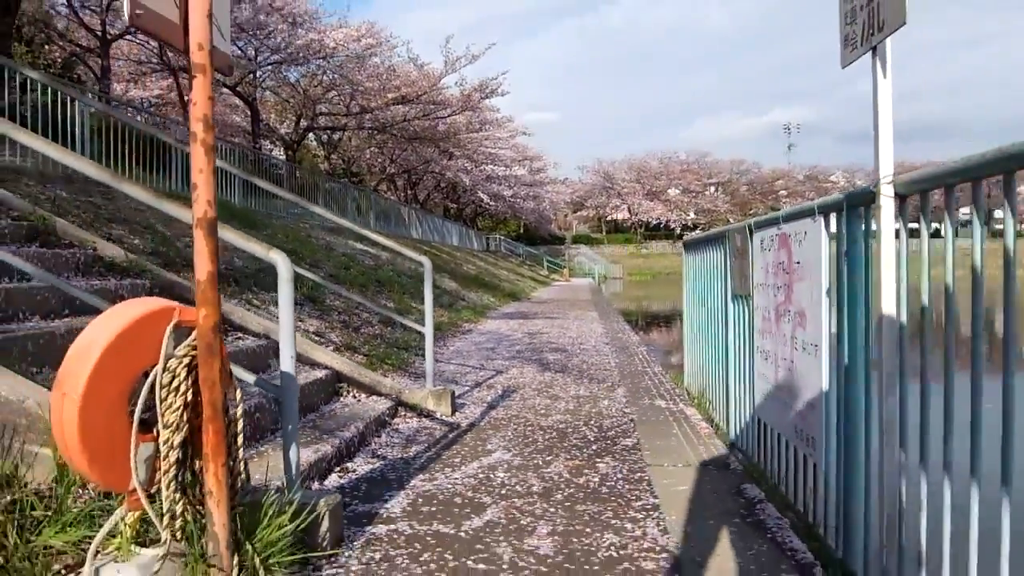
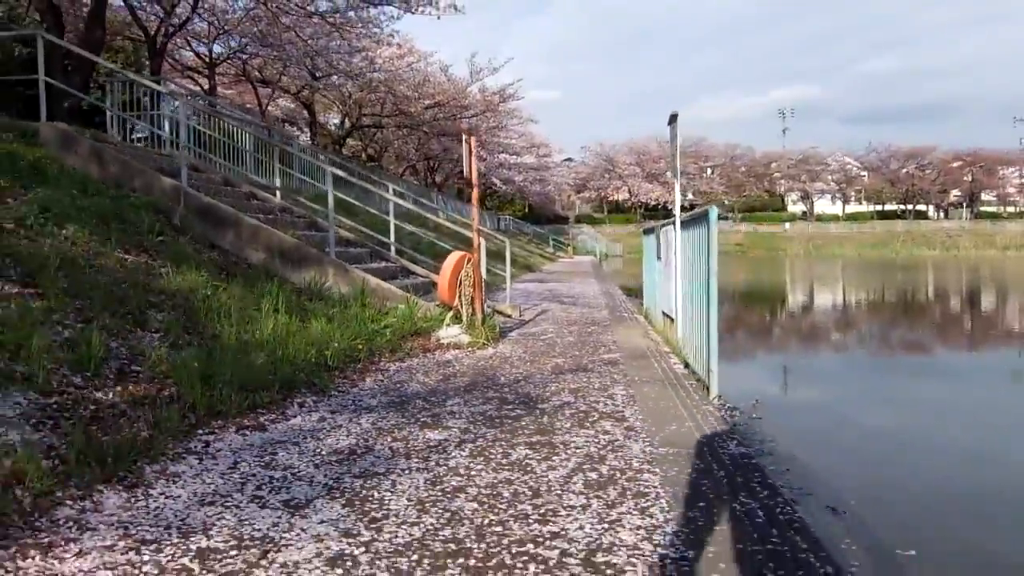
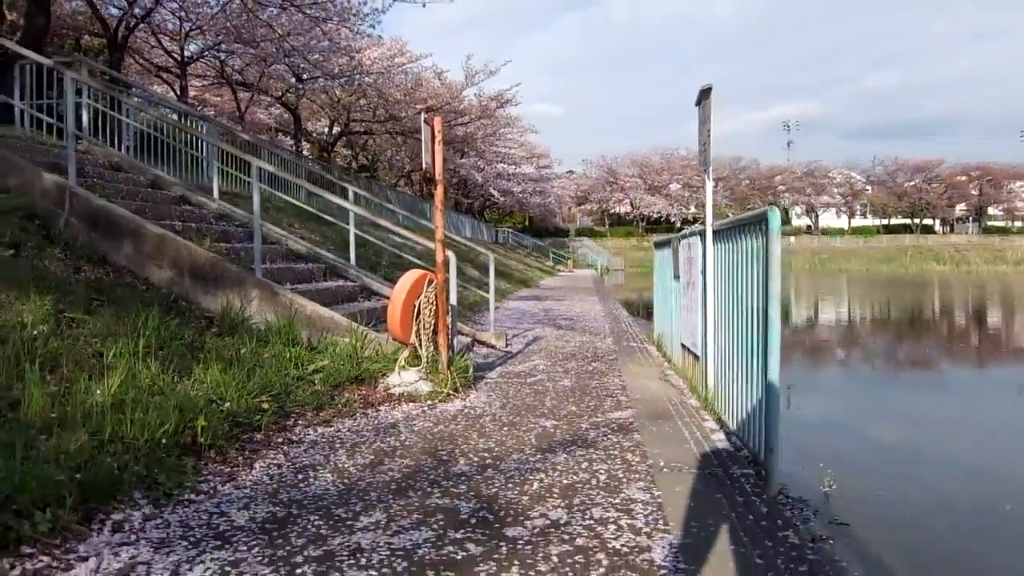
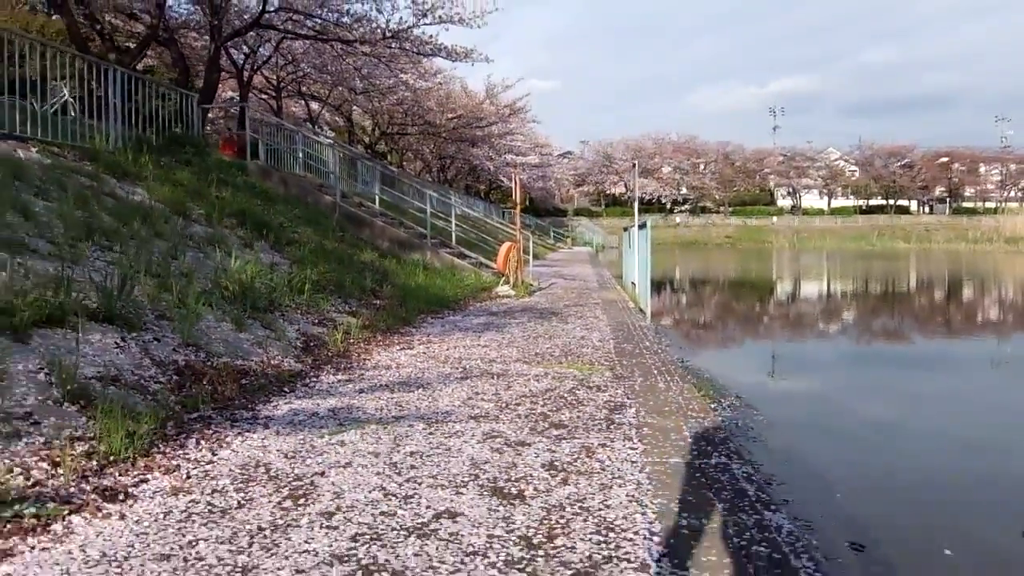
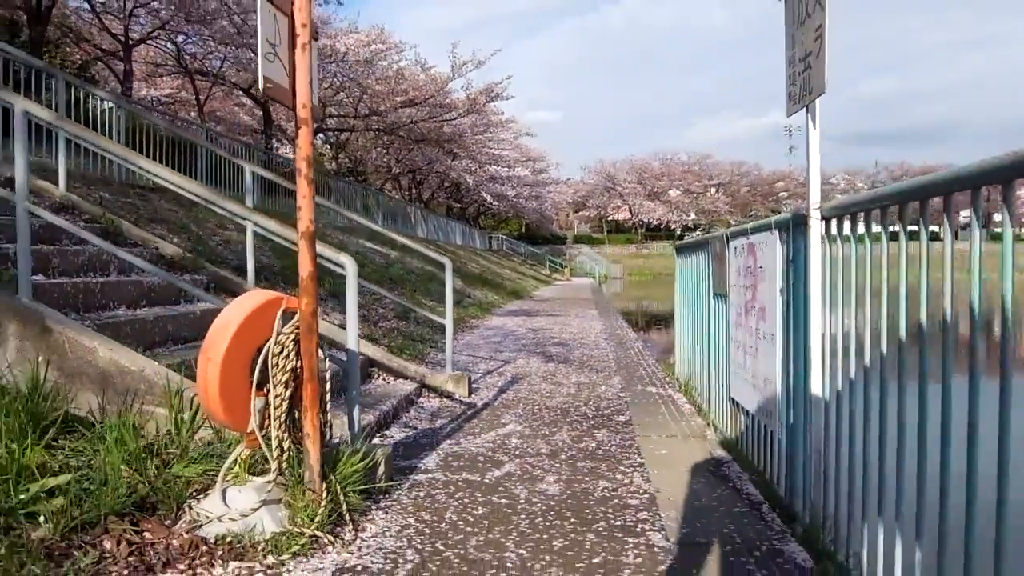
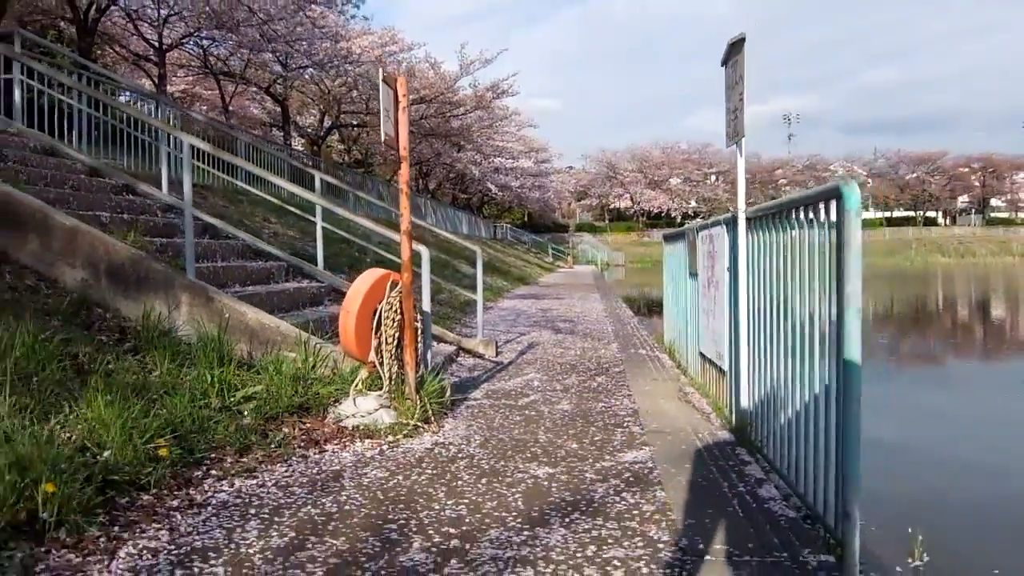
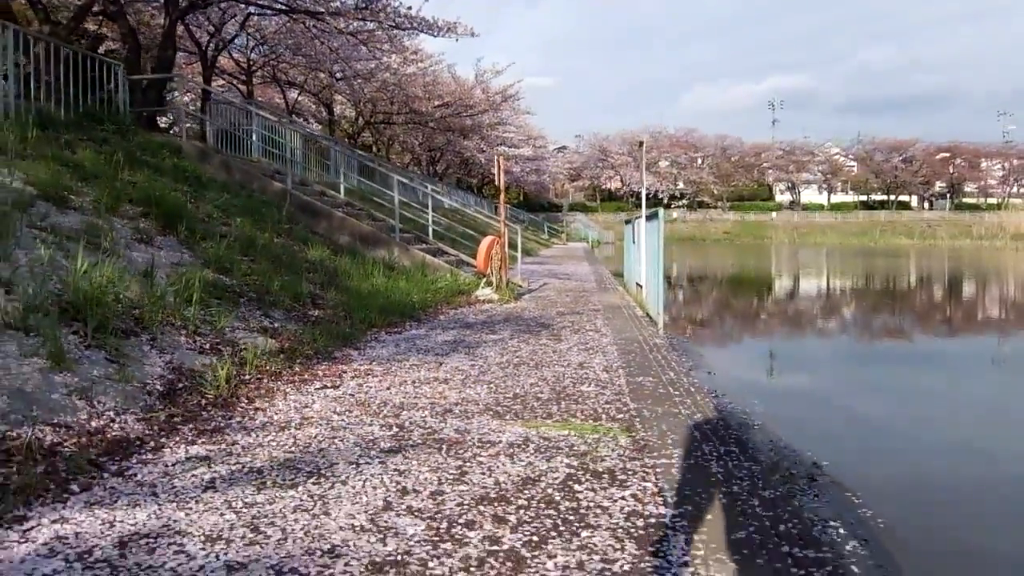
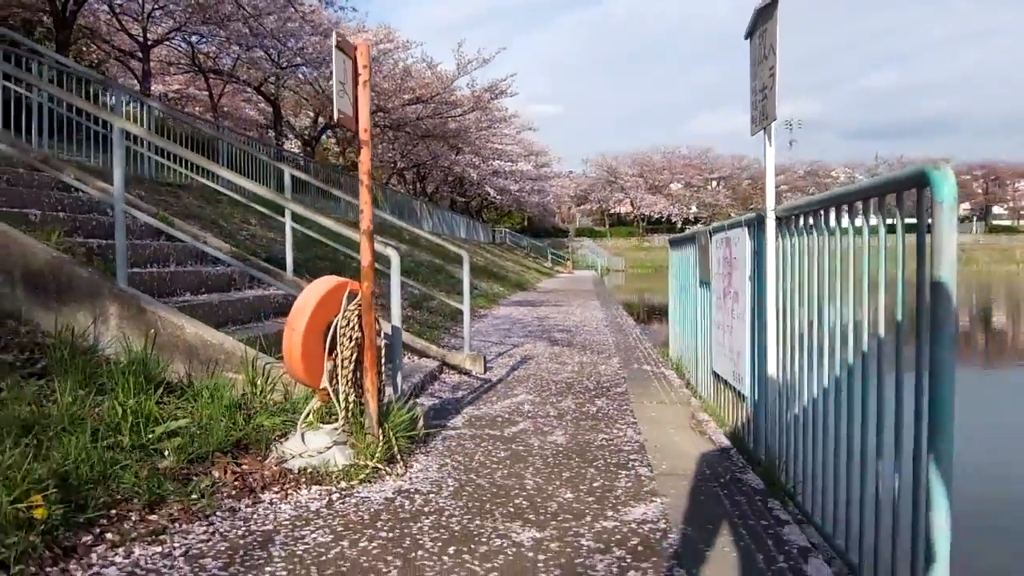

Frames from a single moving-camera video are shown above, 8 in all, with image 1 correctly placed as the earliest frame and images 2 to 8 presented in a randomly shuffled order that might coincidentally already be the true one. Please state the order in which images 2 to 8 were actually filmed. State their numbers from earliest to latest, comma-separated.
5, 8, 6, 3, 2, 7, 4
